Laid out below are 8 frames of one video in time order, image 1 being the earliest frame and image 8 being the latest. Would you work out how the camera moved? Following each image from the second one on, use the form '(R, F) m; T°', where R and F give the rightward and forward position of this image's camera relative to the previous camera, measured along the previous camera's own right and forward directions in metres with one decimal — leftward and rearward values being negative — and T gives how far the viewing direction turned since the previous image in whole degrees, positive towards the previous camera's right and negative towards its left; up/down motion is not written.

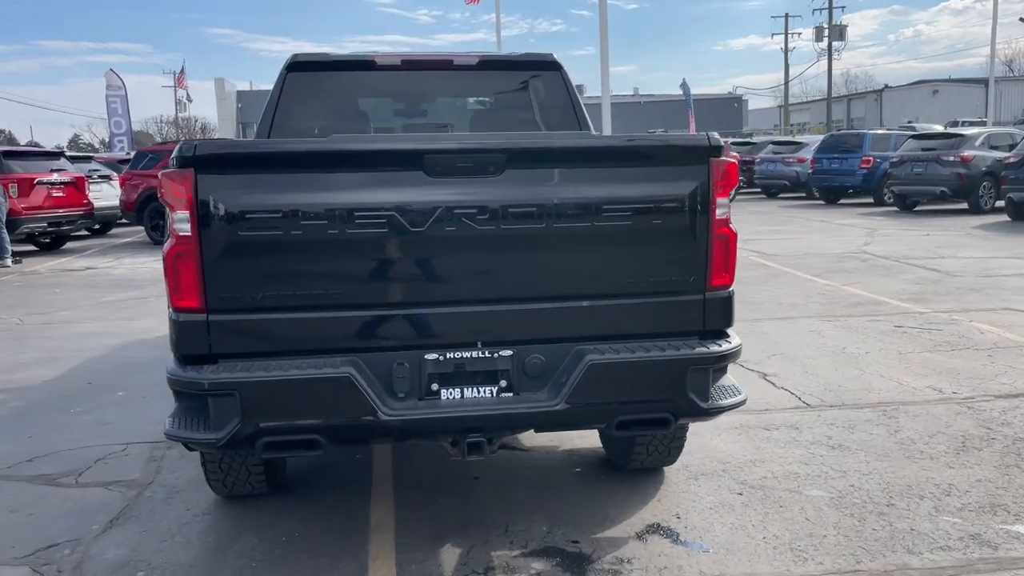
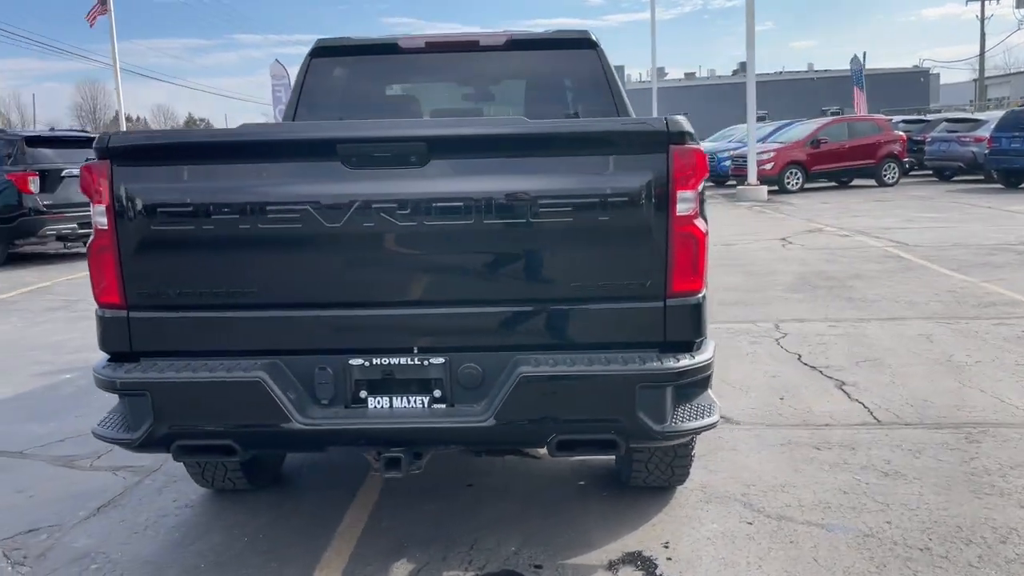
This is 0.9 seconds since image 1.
(+0.8, +0.4) m; -11°
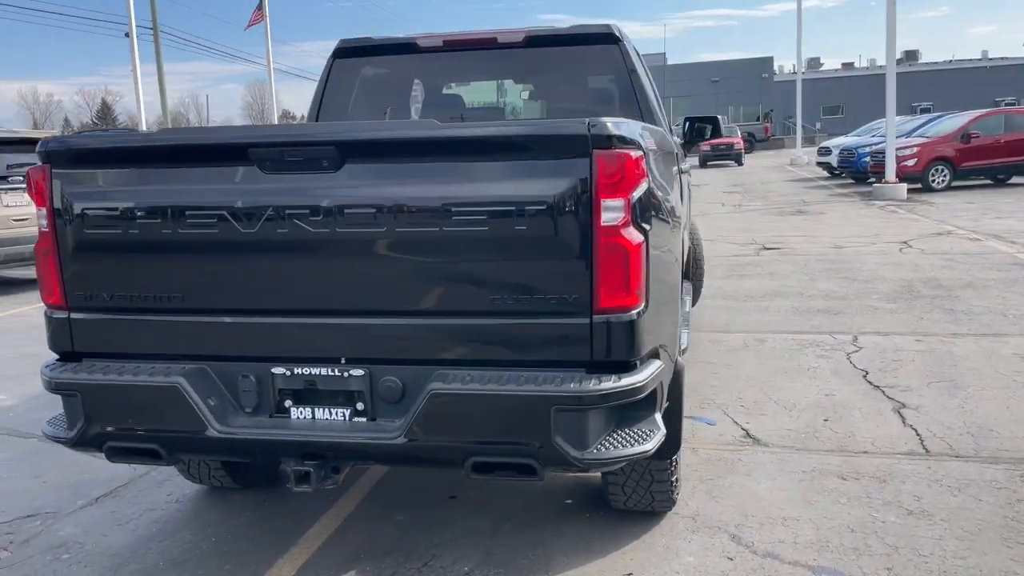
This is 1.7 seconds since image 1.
(+0.7, +0.2) m; -9°
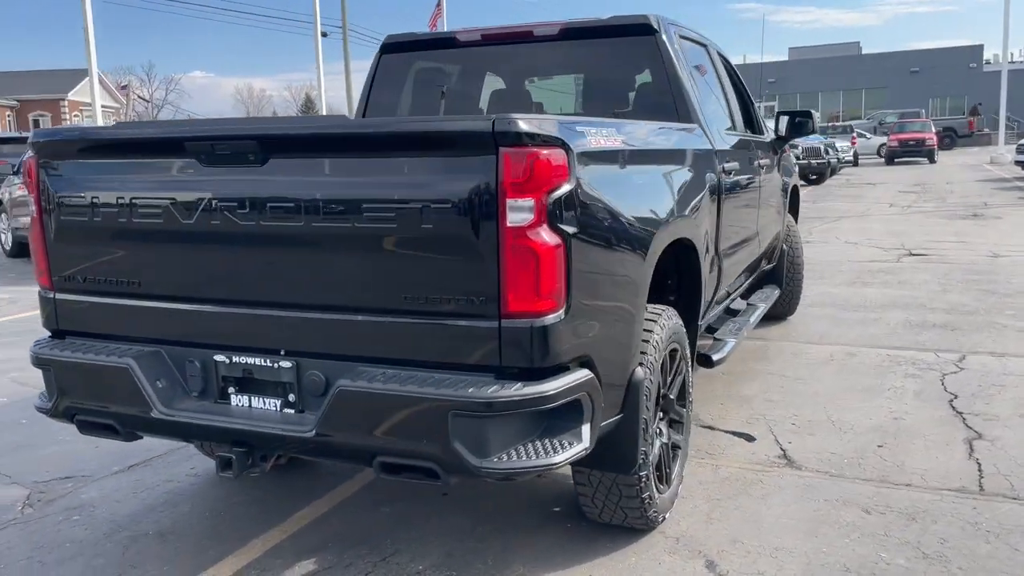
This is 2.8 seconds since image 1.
(+0.8, +0.2) m; -12°
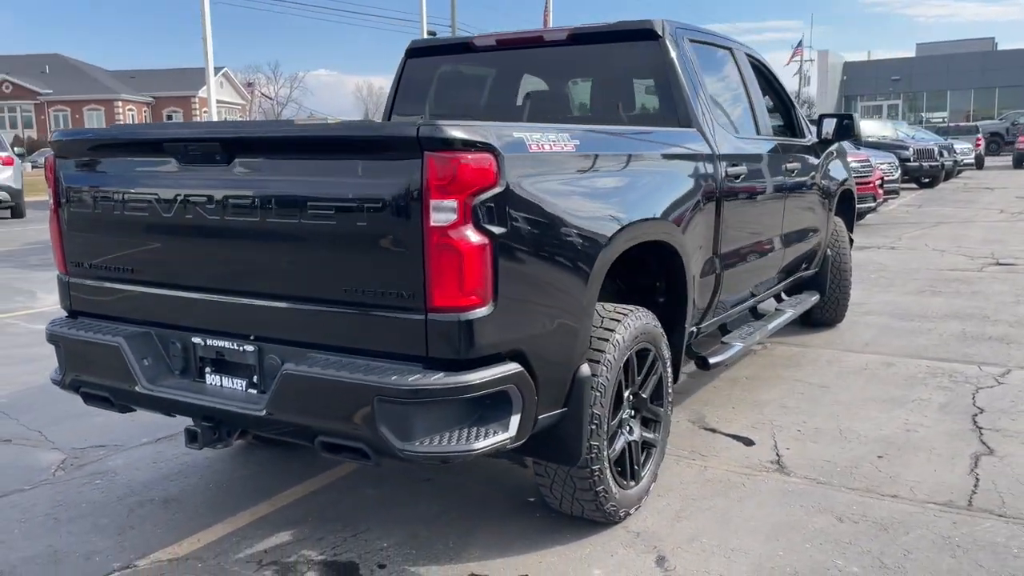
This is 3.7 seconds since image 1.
(+0.6, -0.1) m; -7°
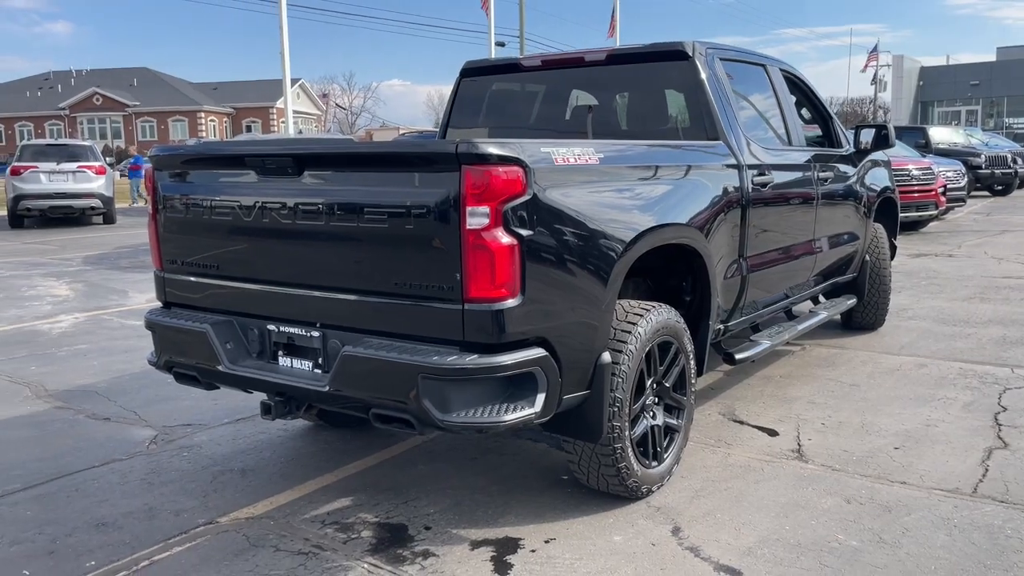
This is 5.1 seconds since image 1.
(+0.2, -0.4) m; -4°
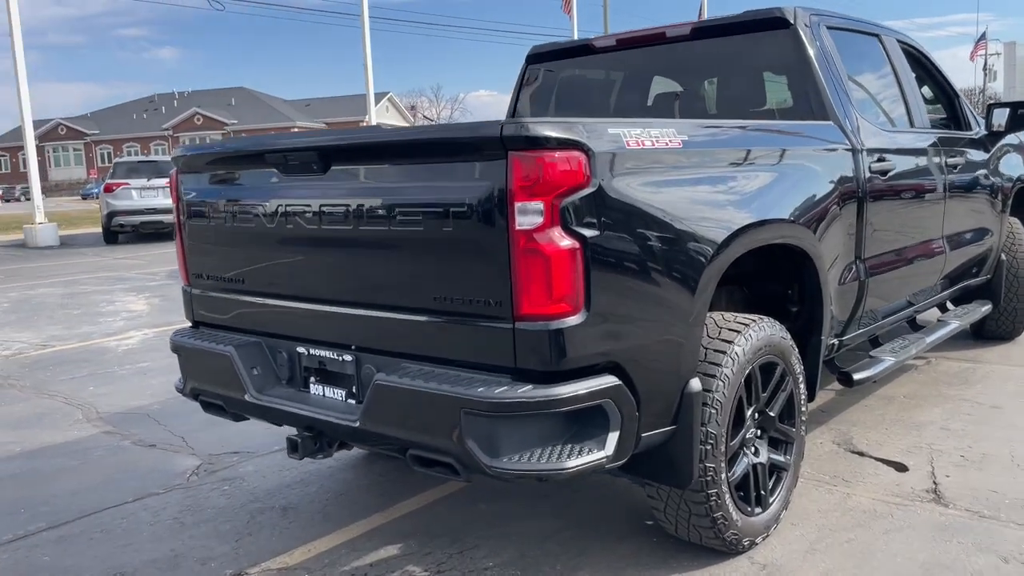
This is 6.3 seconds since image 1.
(+0.1, +0.6) m; -6°
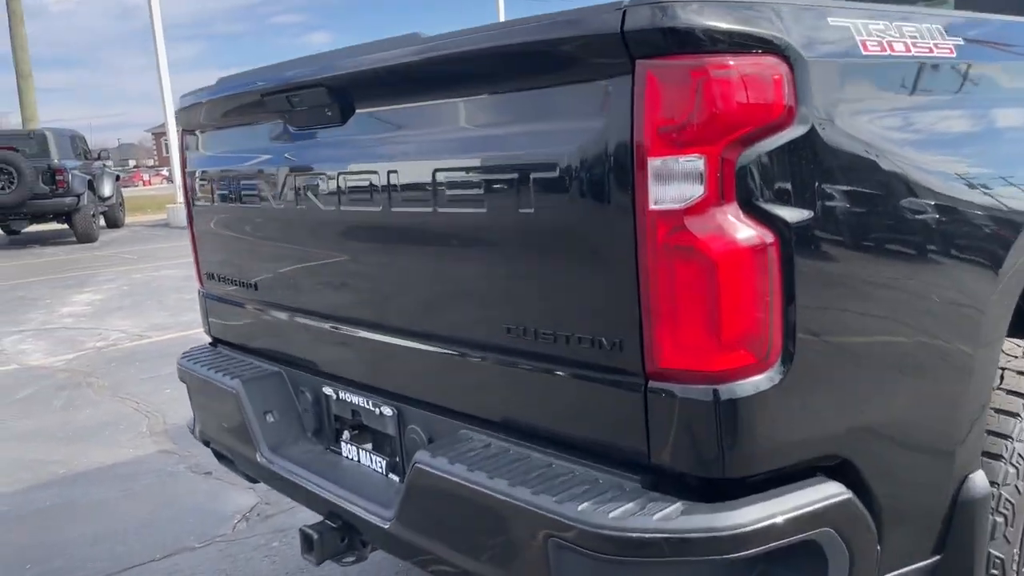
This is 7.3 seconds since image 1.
(0.0, +1.2) m; -9°
